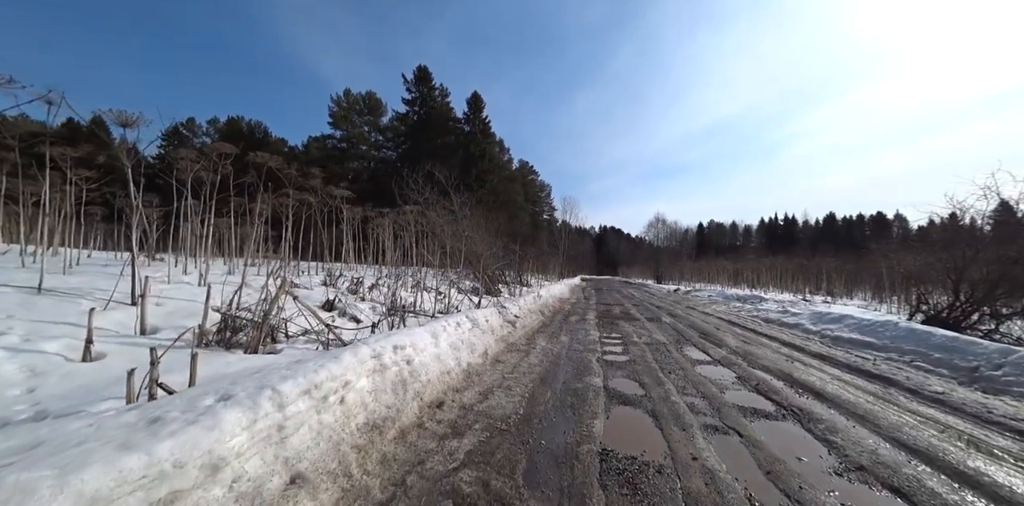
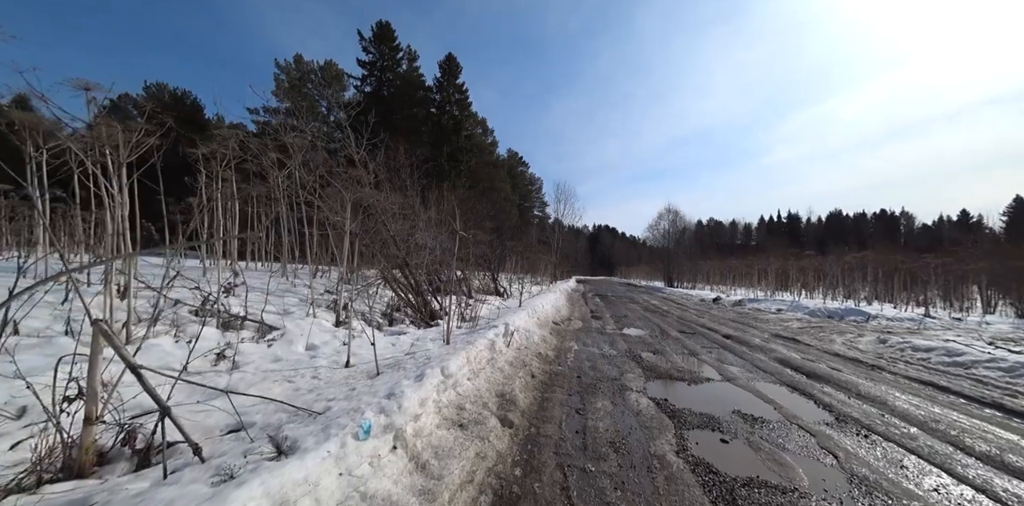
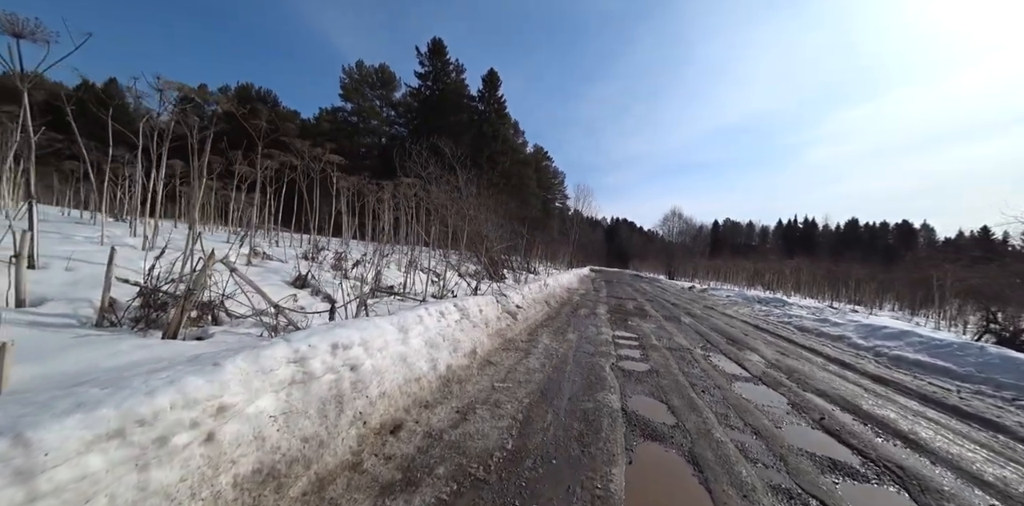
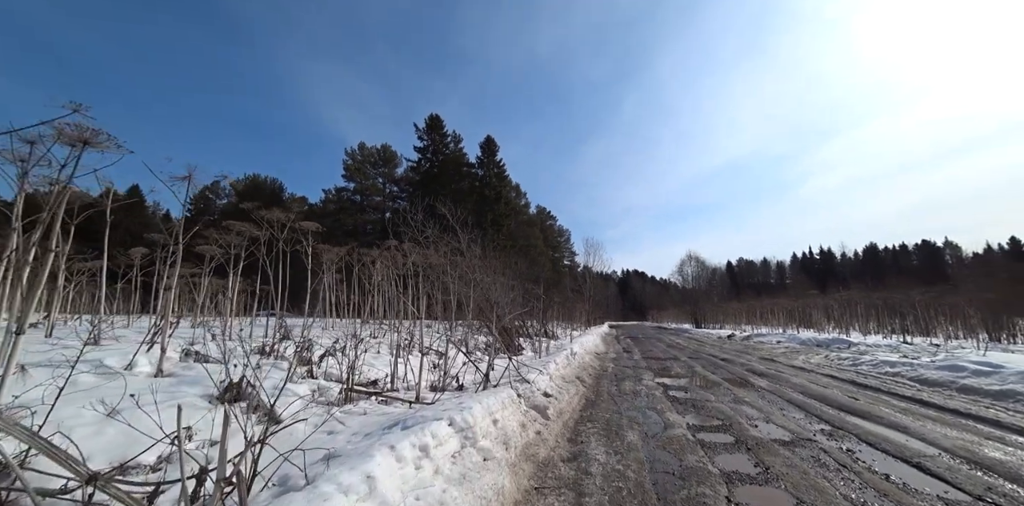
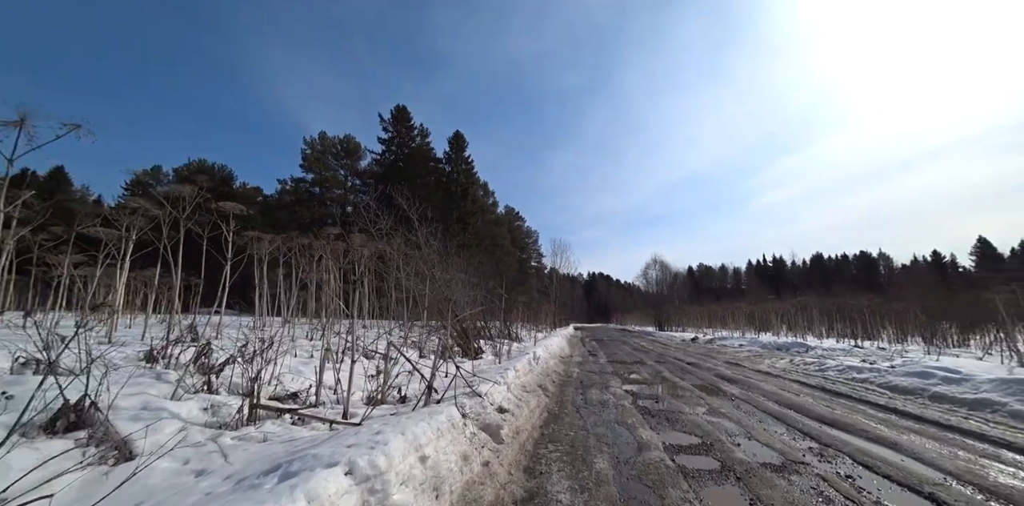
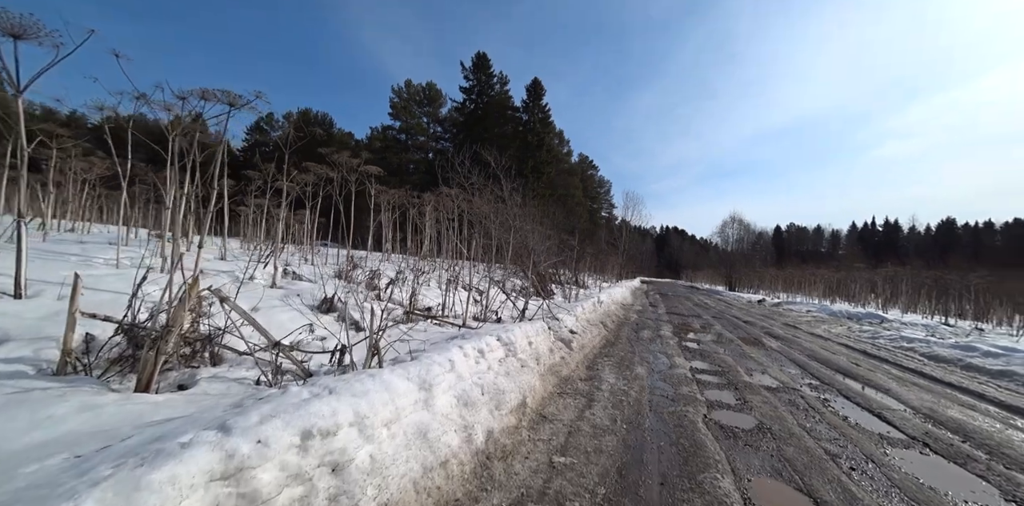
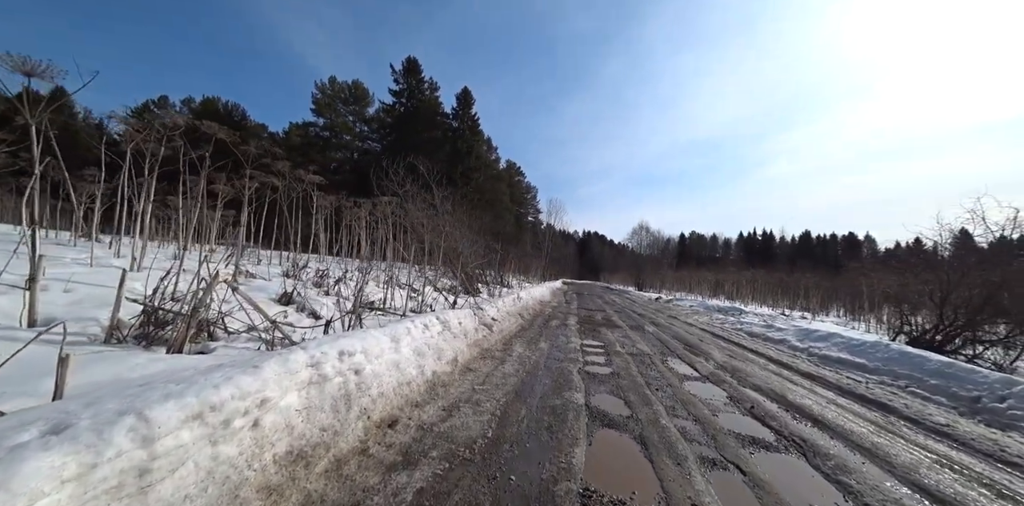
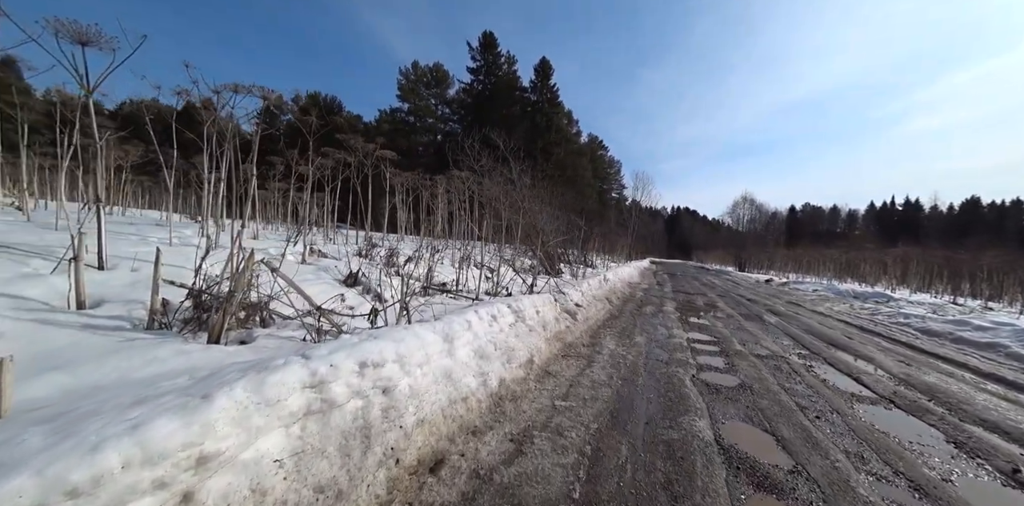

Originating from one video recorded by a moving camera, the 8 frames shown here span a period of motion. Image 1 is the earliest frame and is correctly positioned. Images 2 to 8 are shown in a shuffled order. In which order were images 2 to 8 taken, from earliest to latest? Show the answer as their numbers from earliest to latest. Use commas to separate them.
7, 3, 8, 6, 4, 5, 2
